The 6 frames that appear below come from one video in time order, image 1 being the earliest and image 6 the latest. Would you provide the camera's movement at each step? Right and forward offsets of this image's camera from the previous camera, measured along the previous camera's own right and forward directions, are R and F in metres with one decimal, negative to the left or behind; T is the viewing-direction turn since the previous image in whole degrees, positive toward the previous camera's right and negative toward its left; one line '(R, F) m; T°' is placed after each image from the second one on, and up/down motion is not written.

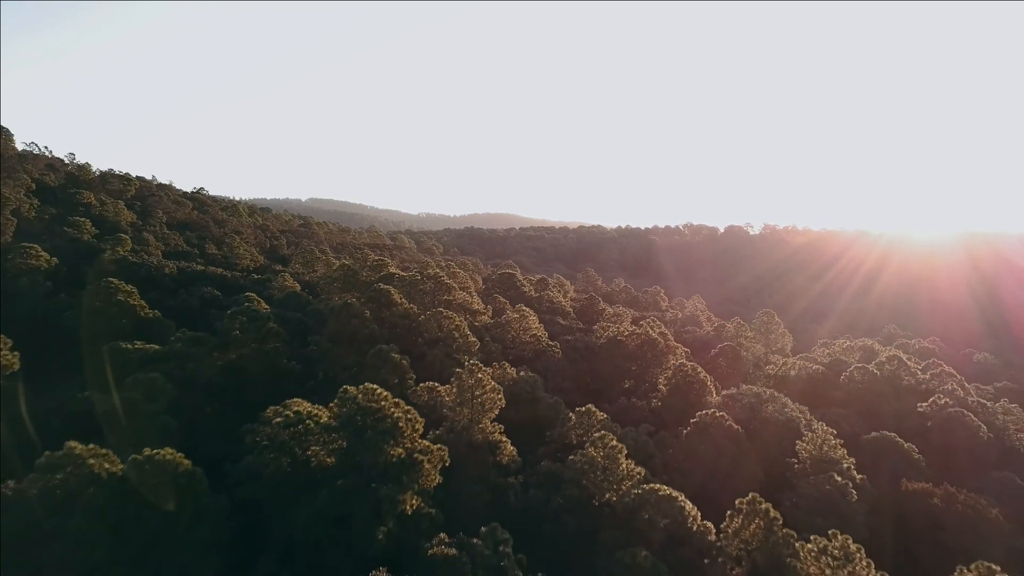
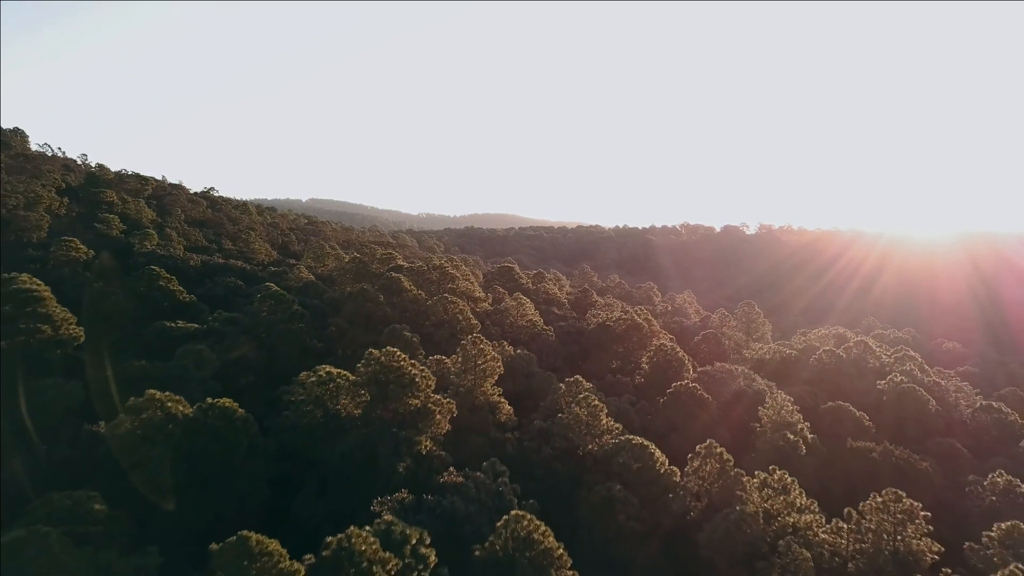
(+0.1, -4.5) m; 0°
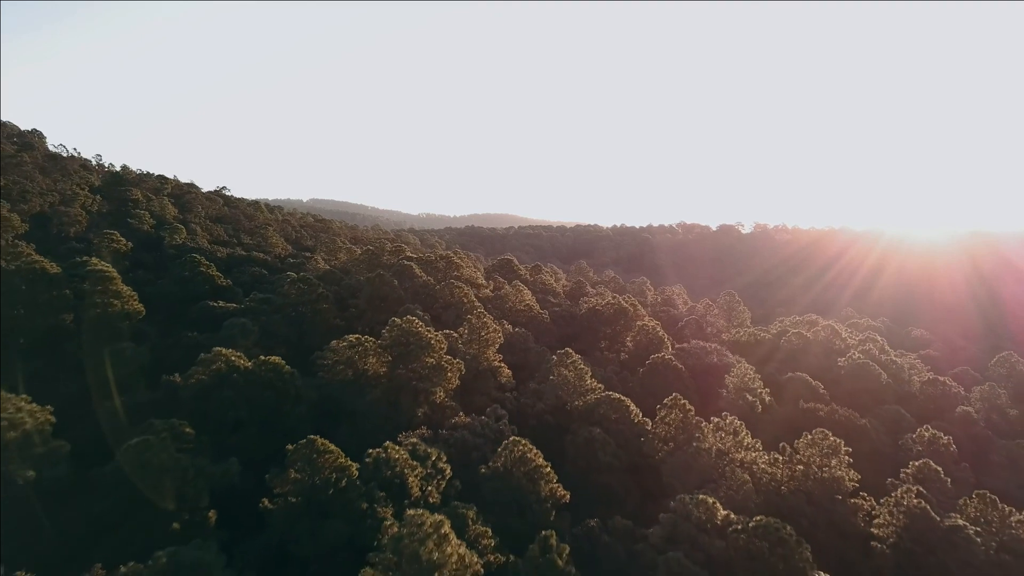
(+0.1, -5.5) m; 0°
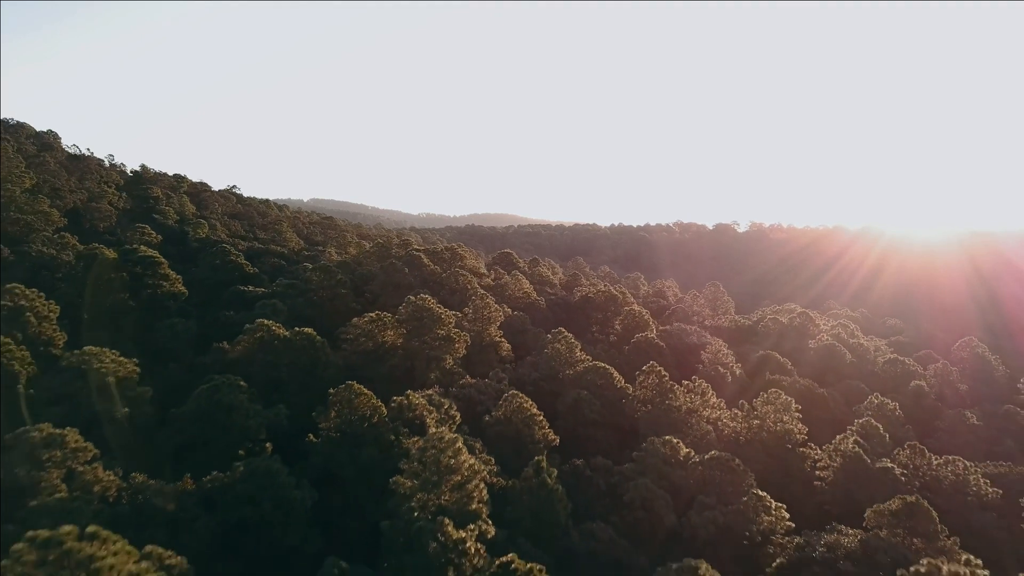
(0.0, -5.1) m; 0°
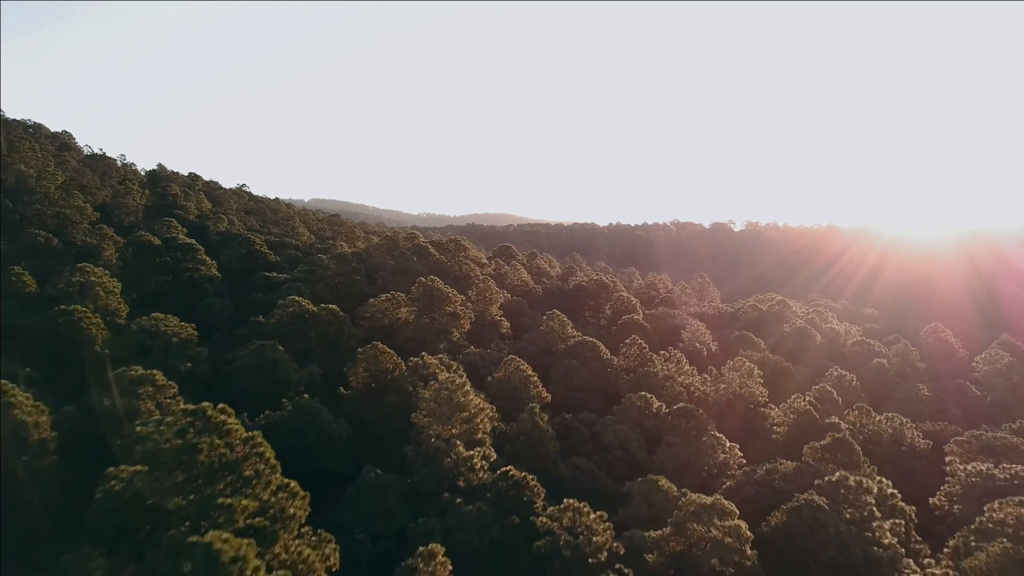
(+0.1, -5.1) m; 0°
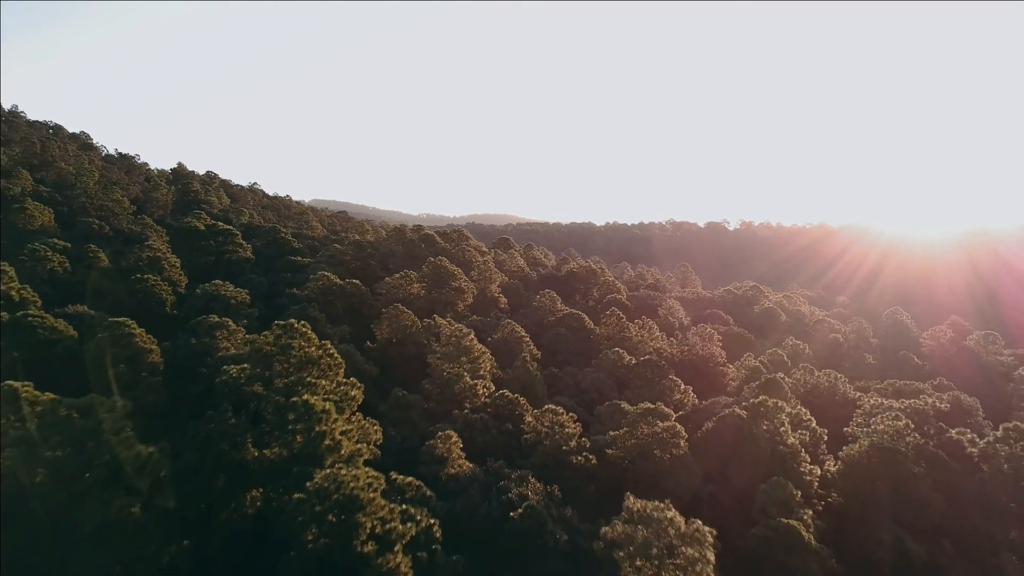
(+0.3, -7.0) m; 0°
